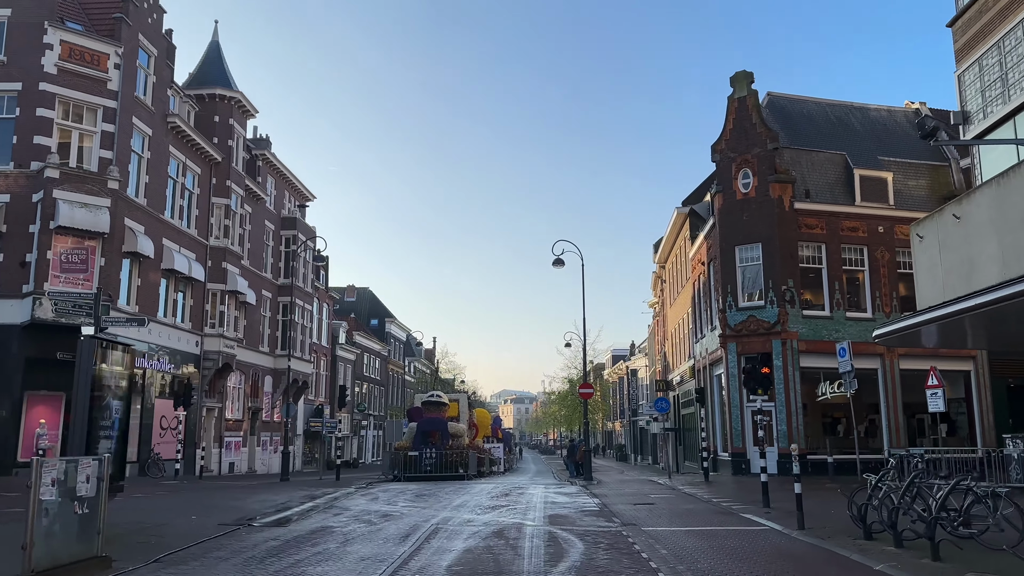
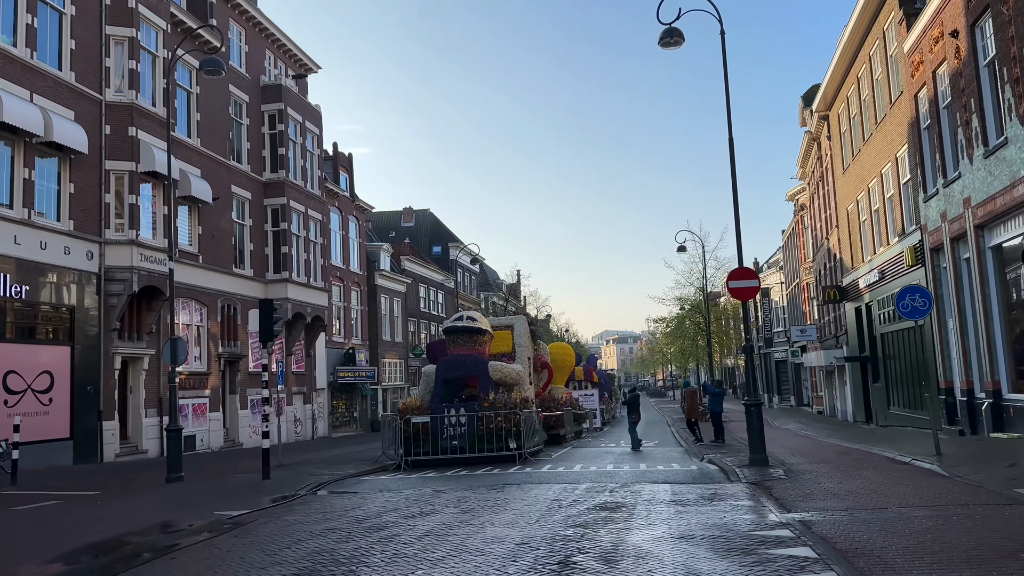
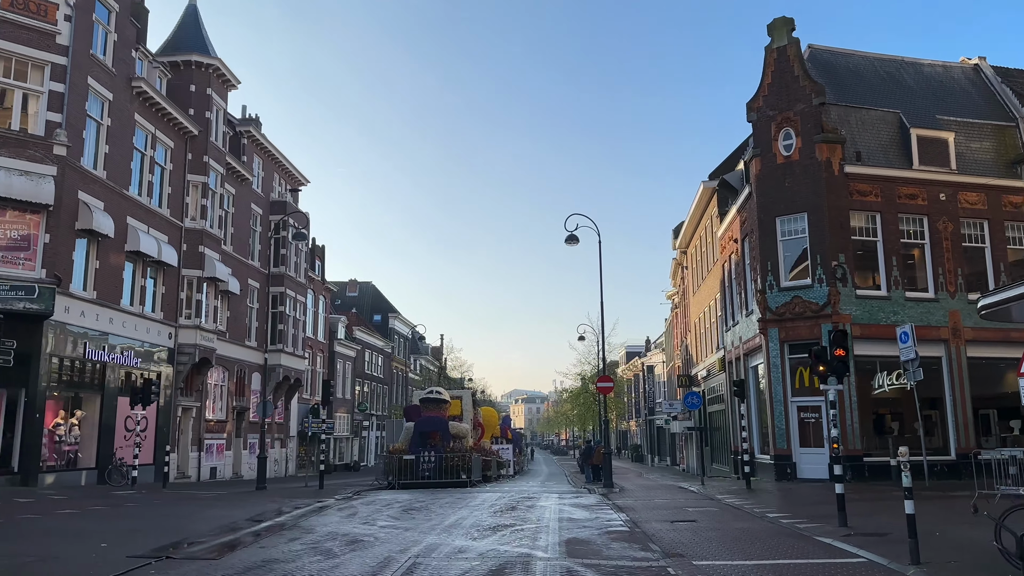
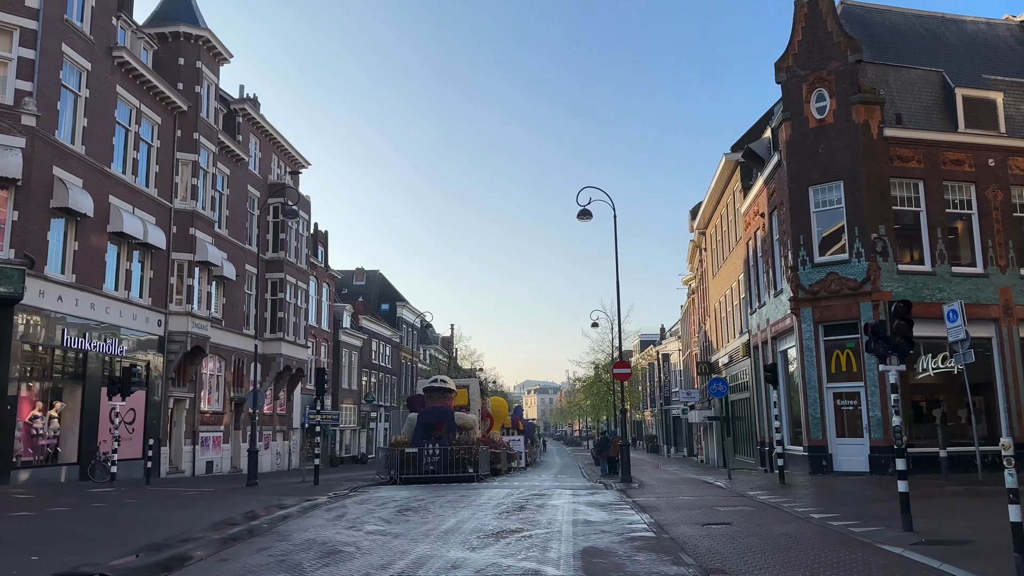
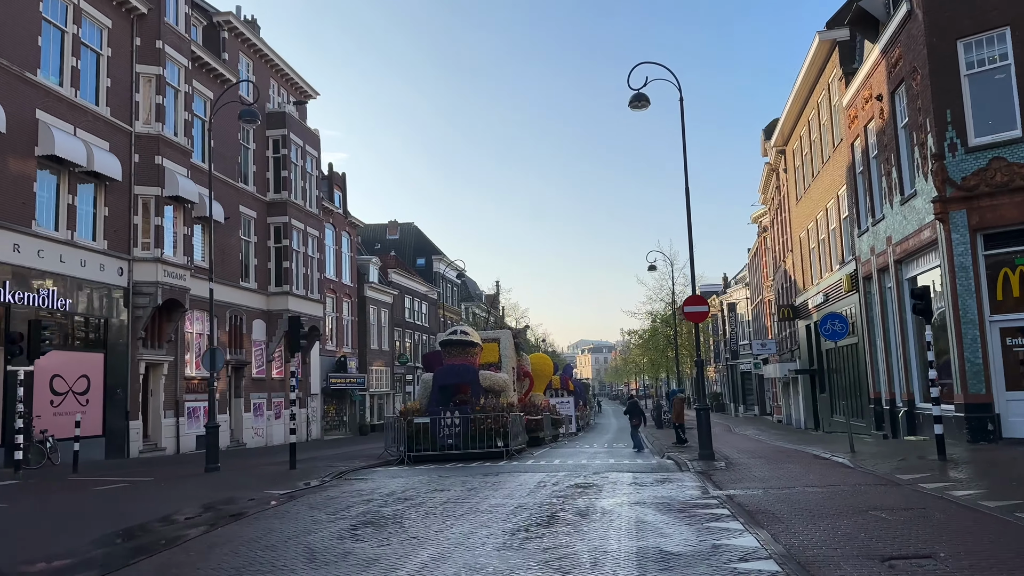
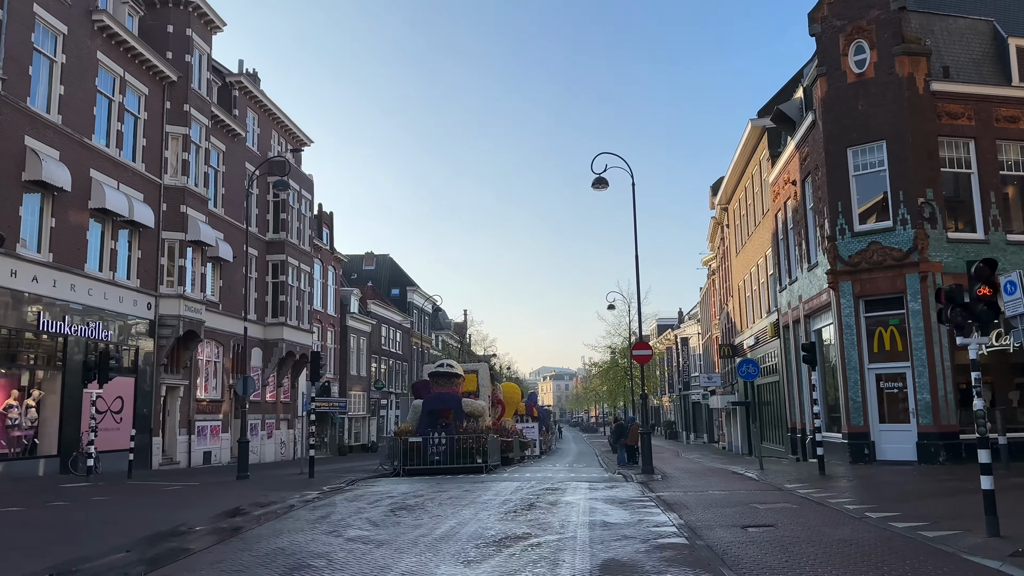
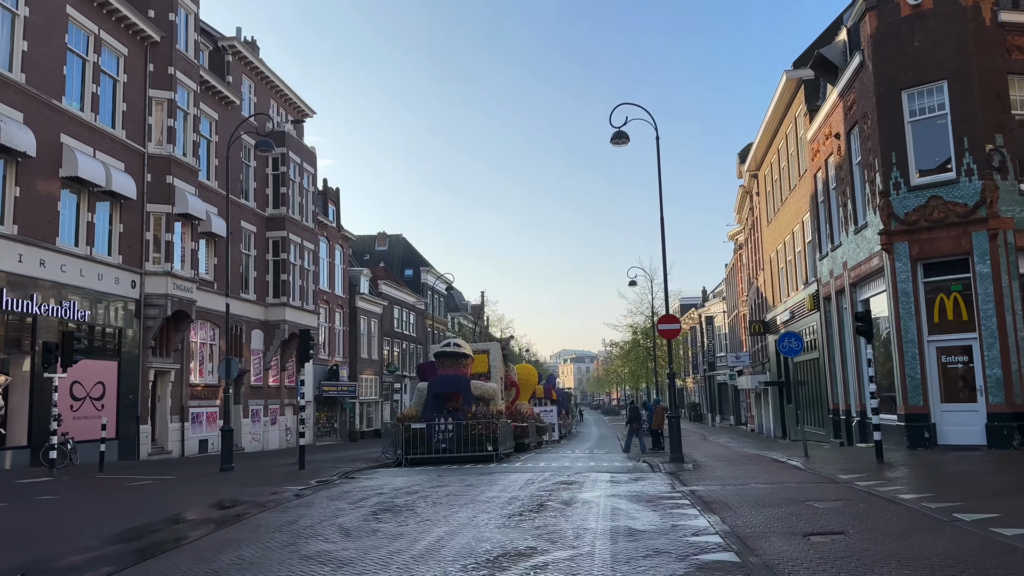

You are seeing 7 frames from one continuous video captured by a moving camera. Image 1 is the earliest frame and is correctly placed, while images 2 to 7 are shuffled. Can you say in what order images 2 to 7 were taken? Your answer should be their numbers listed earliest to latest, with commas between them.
3, 4, 6, 7, 5, 2
